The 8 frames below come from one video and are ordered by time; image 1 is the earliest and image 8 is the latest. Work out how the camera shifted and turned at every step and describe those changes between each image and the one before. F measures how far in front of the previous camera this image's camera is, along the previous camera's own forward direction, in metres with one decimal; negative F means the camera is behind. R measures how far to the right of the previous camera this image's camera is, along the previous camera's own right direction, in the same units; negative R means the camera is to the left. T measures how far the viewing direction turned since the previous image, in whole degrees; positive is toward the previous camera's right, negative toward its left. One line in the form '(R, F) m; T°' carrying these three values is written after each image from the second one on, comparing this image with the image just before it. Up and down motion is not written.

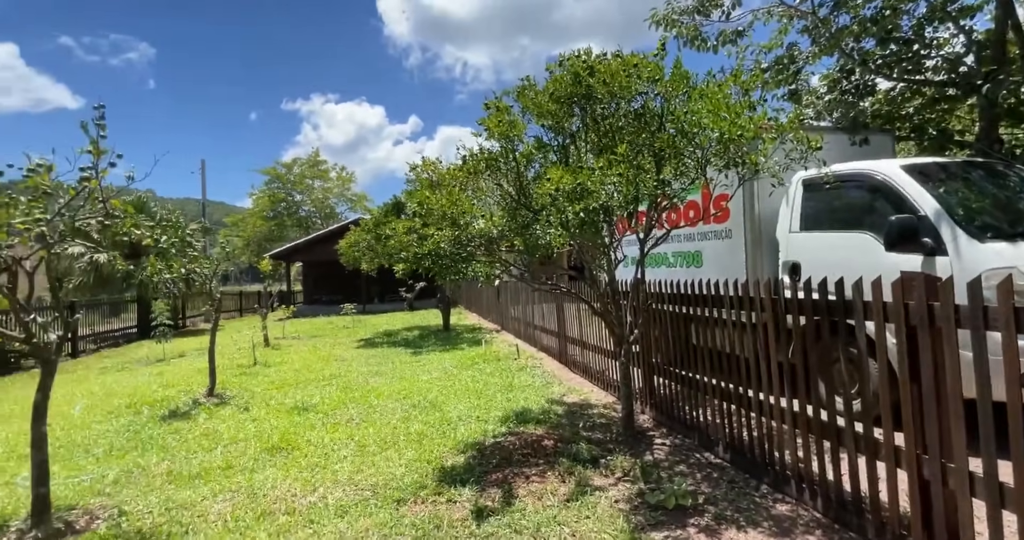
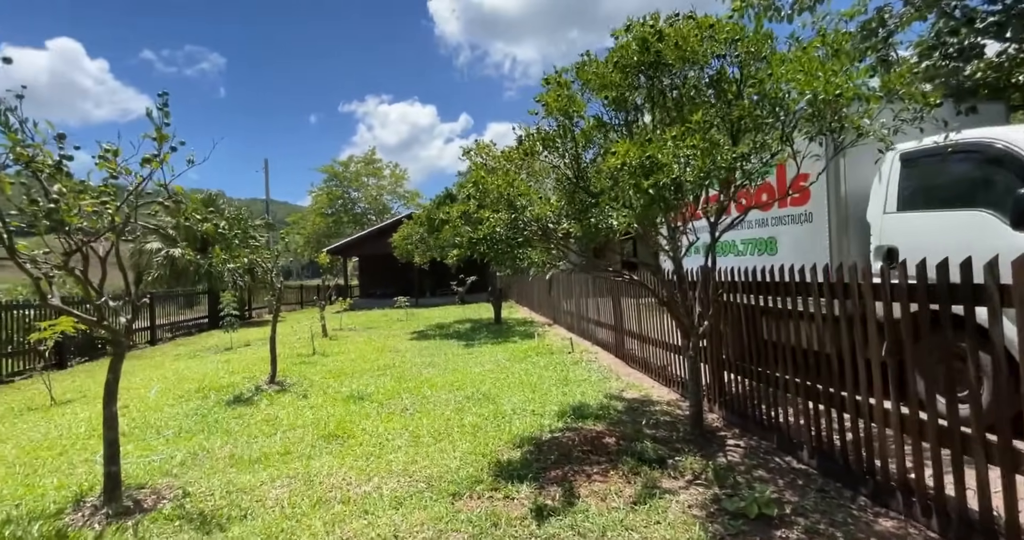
(-0.1, +0.2) m; -6°
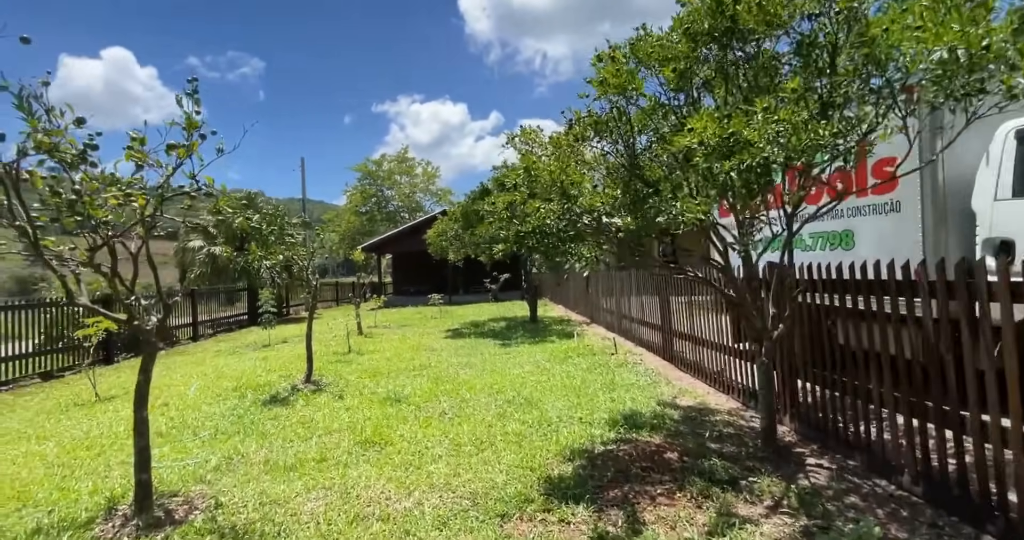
(-0.2, +0.4) m; -4°
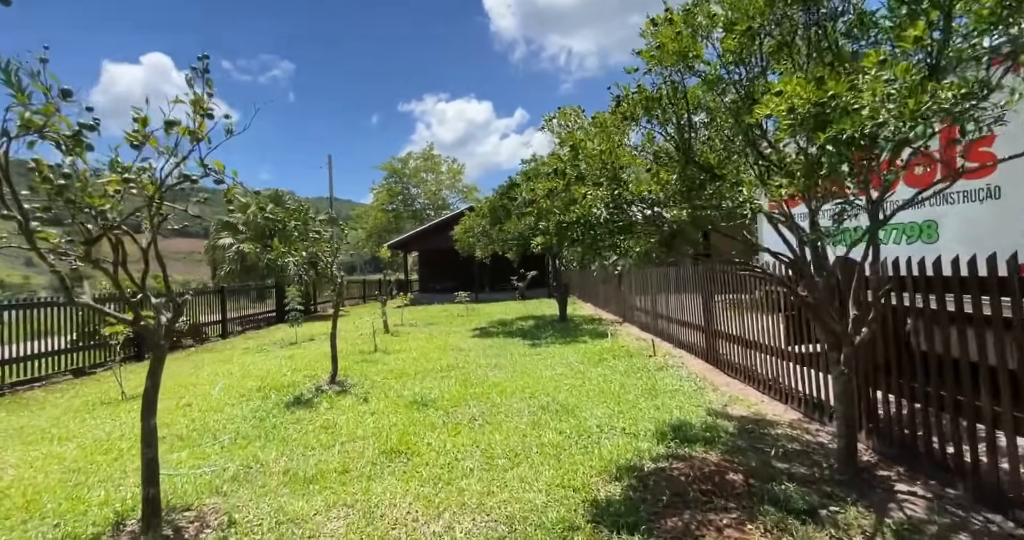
(-0.1, +0.4) m; -3°
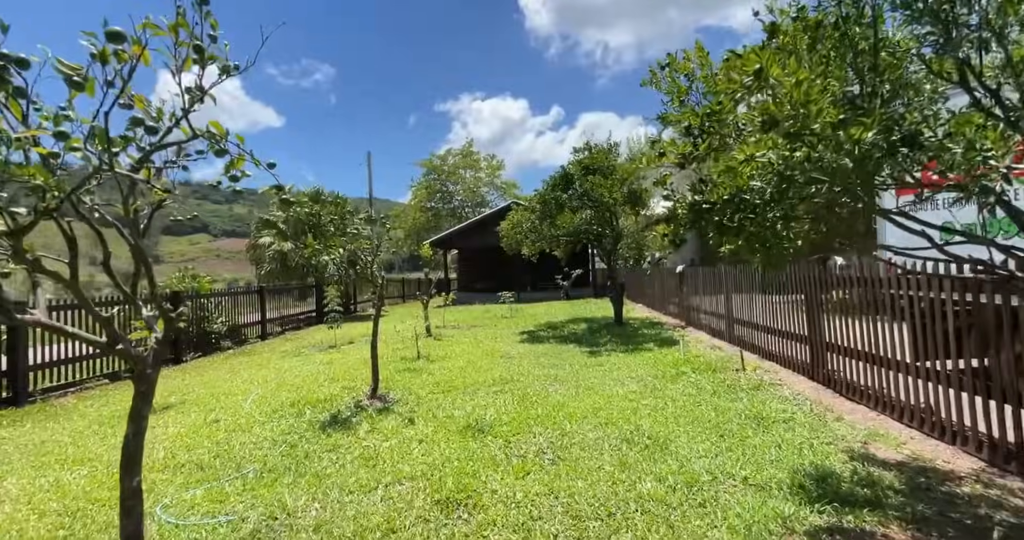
(-0.4, +1.0) m; -4°
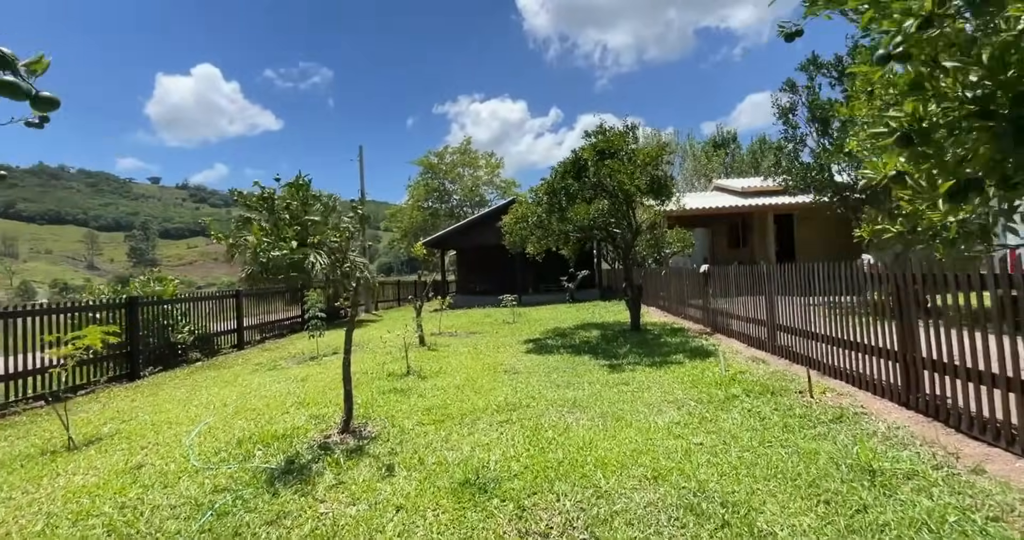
(-0.1, +1.4) m; 0°
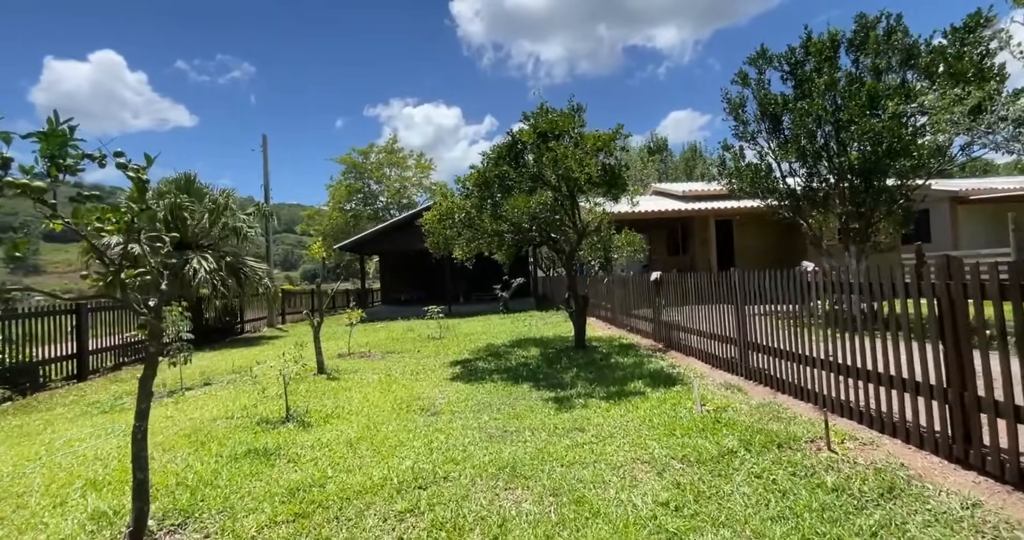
(+0.2, +1.8) m; +8°
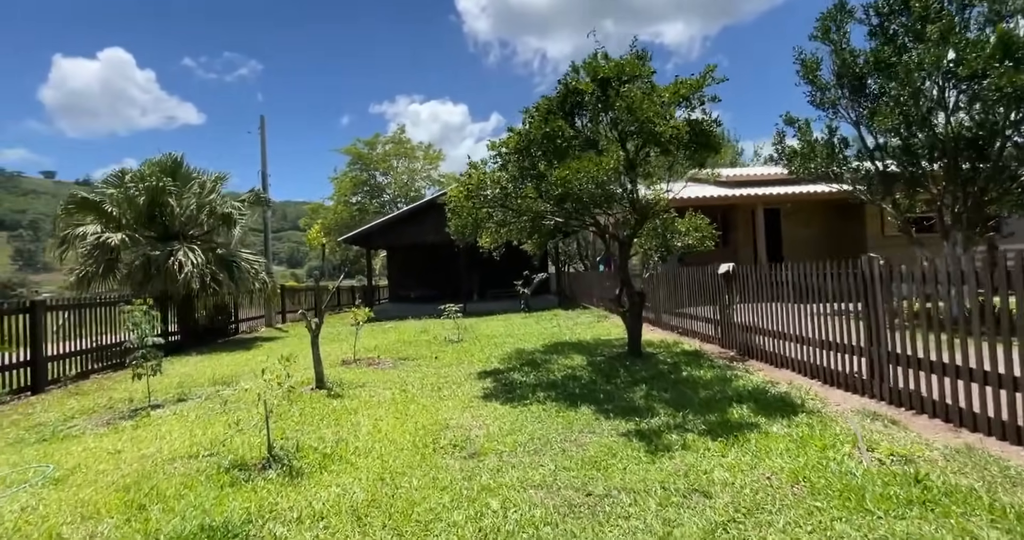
(-0.6, +1.7) m; -1°
